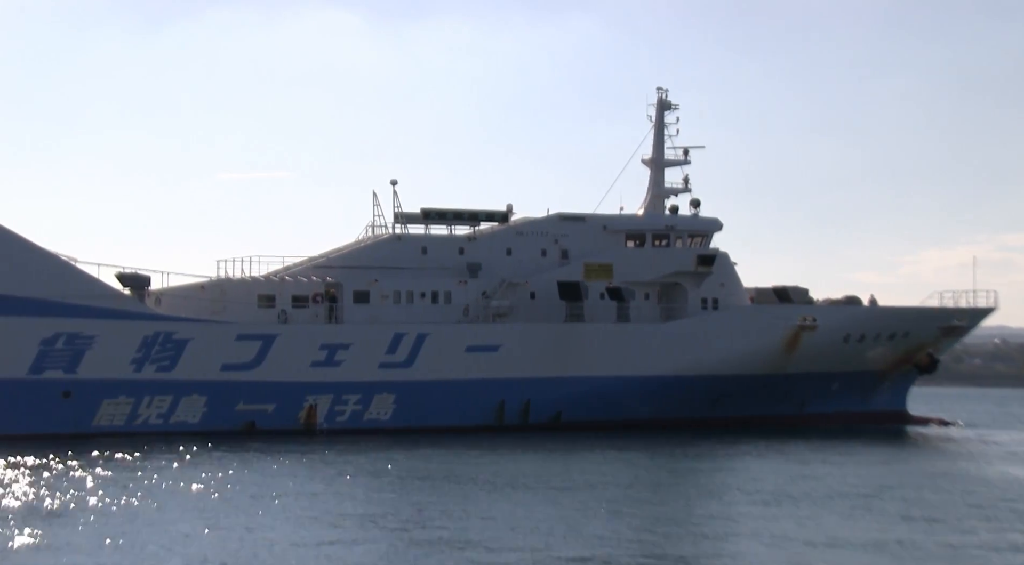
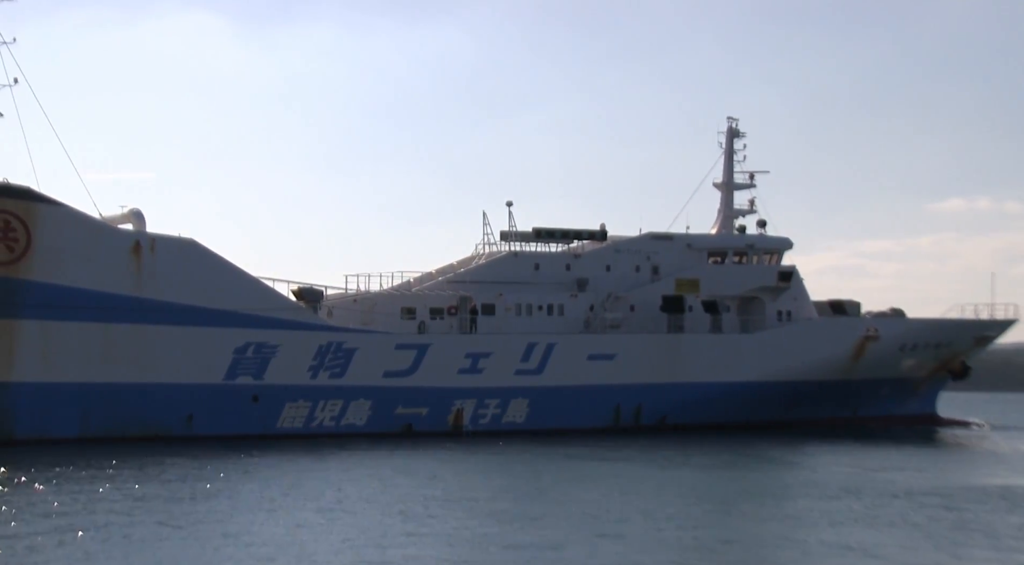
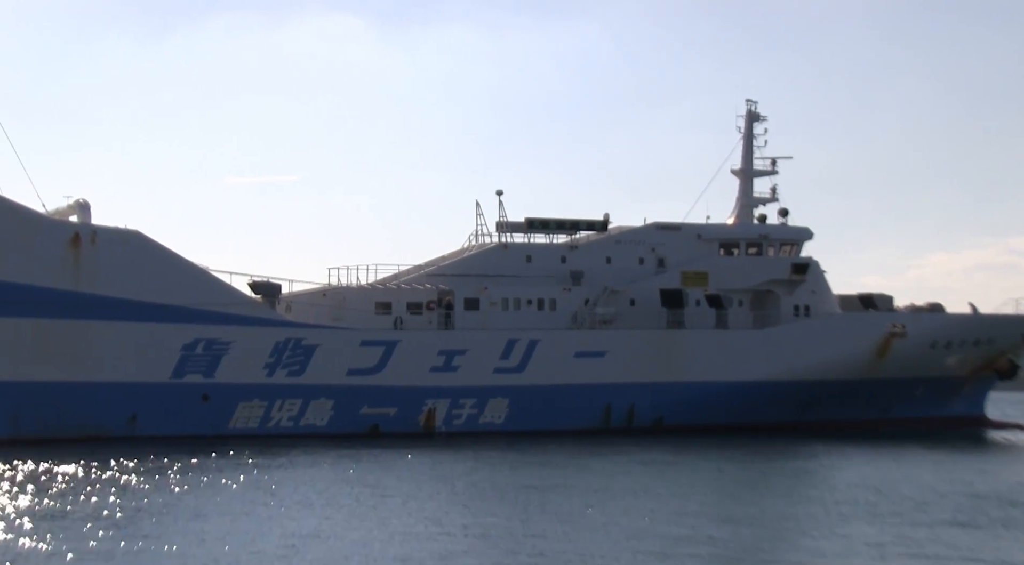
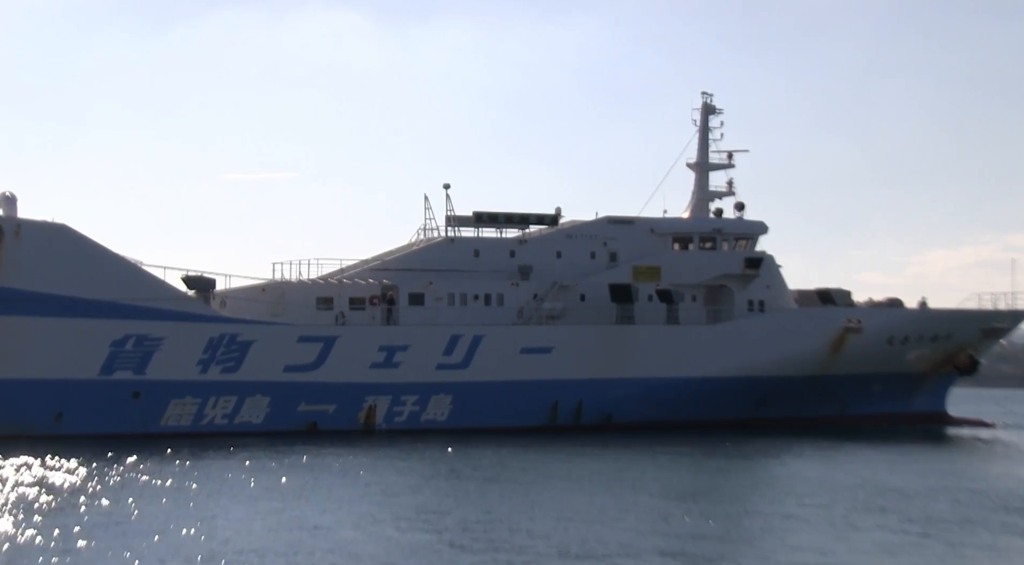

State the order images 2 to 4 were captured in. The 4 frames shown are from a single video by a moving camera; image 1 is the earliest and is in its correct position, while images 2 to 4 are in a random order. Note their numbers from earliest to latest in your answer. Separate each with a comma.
4, 3, 2
